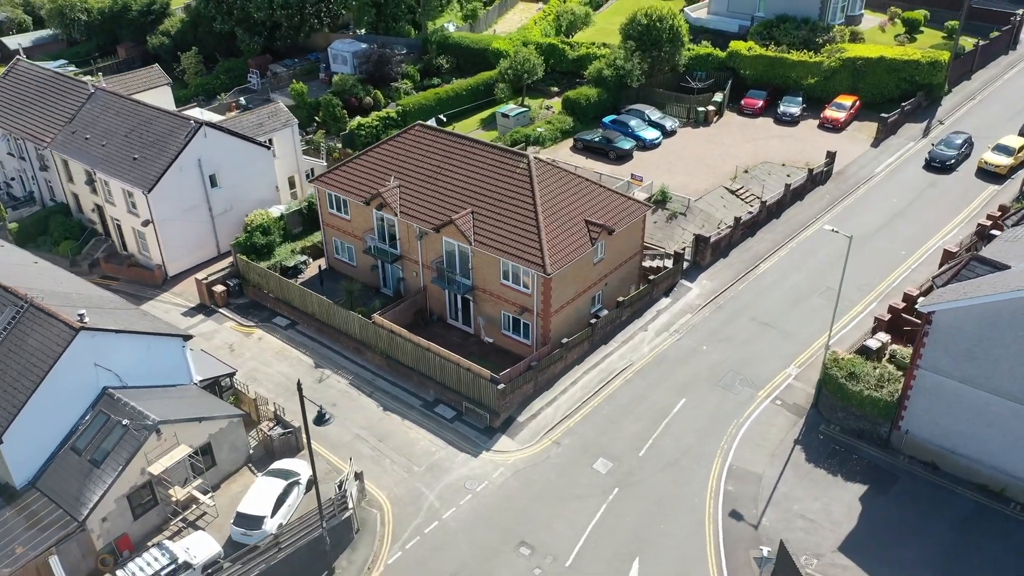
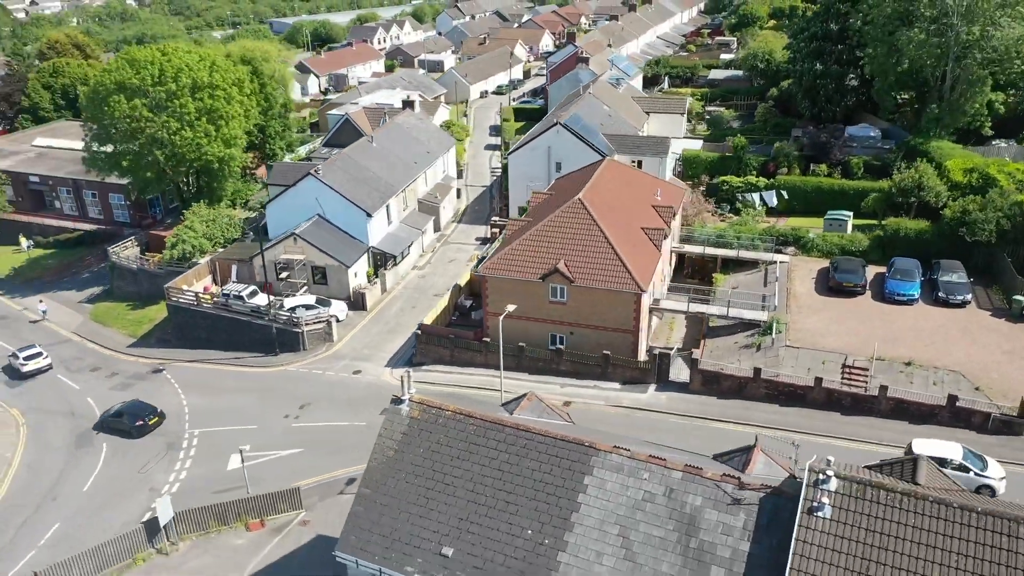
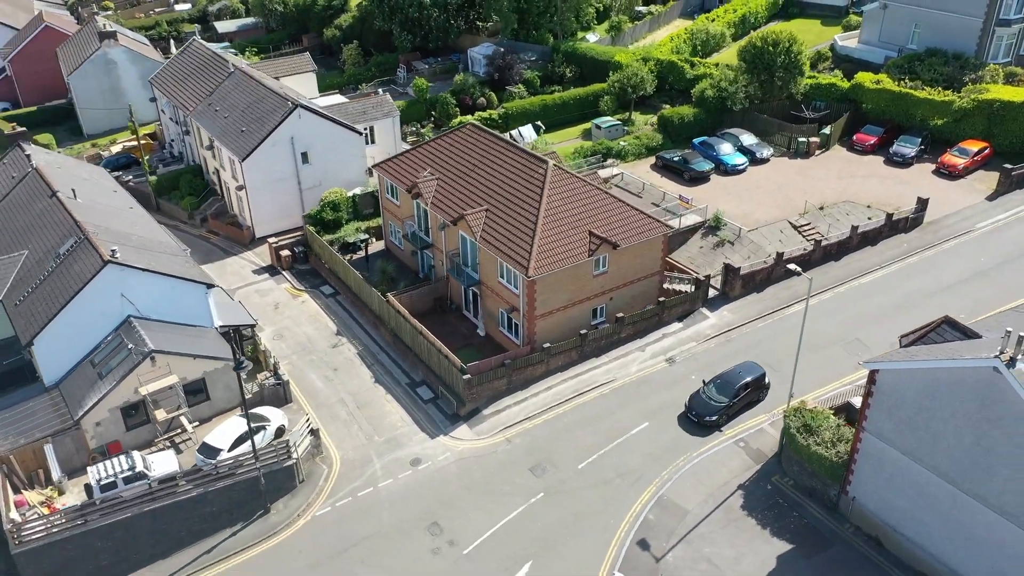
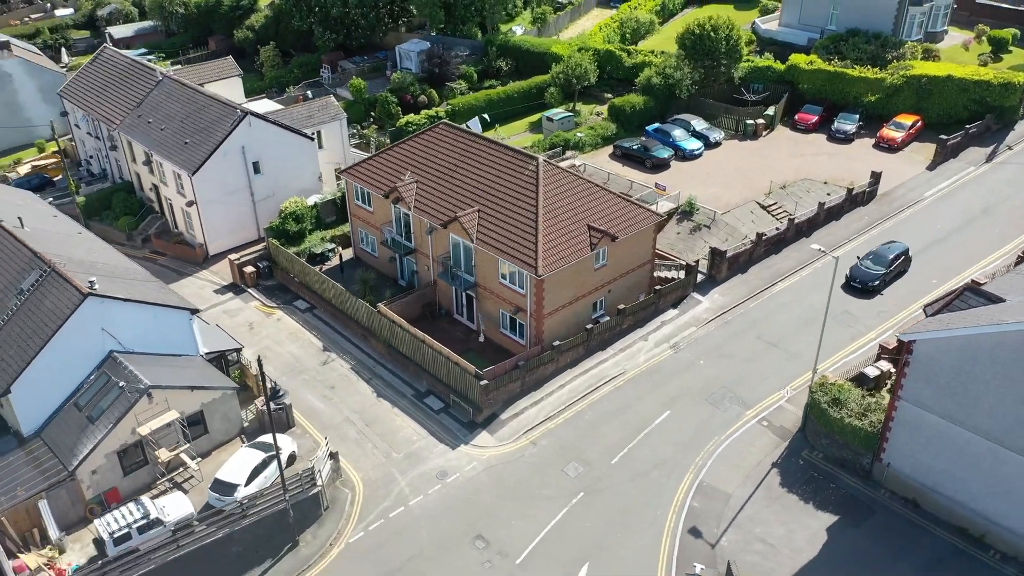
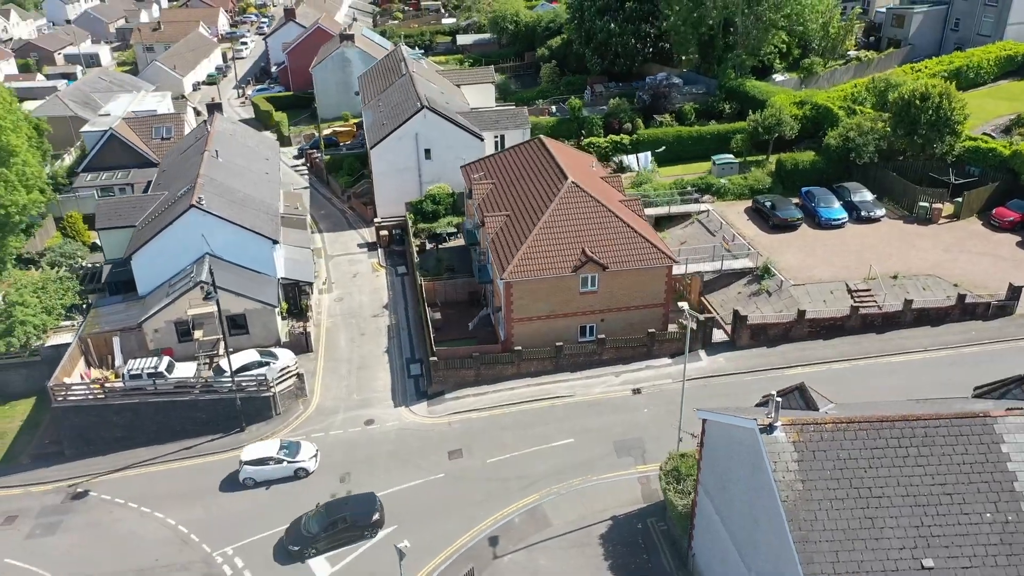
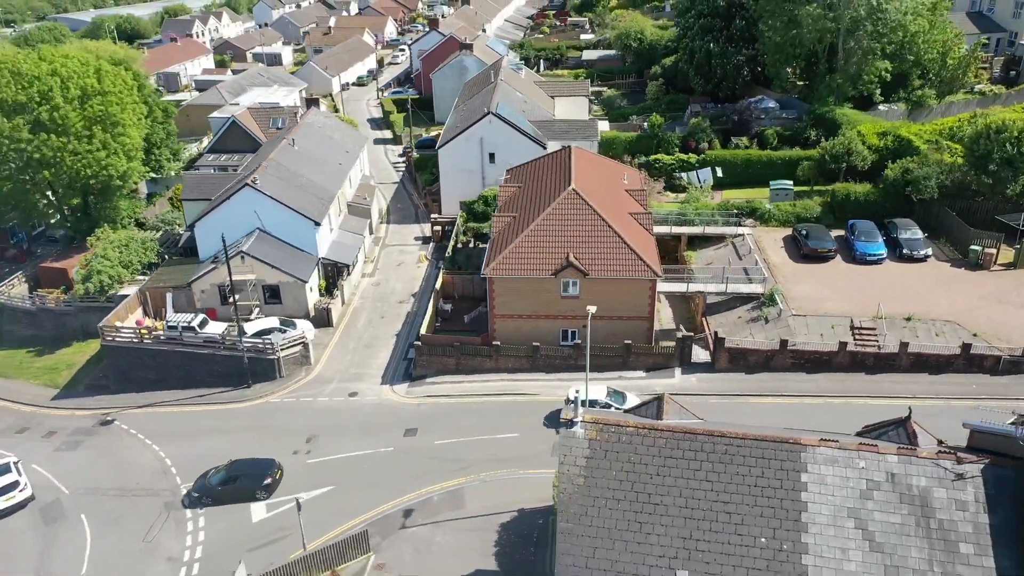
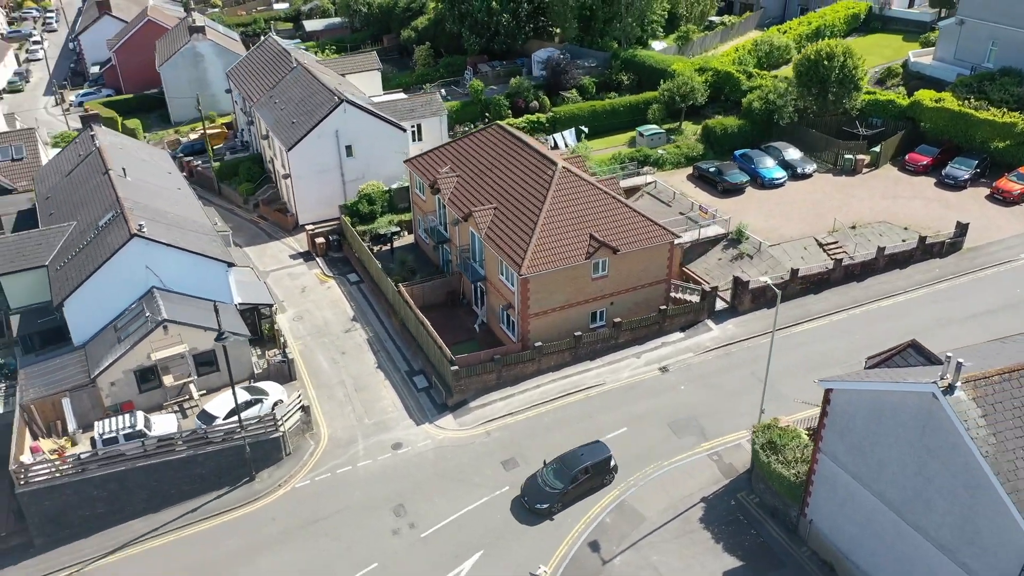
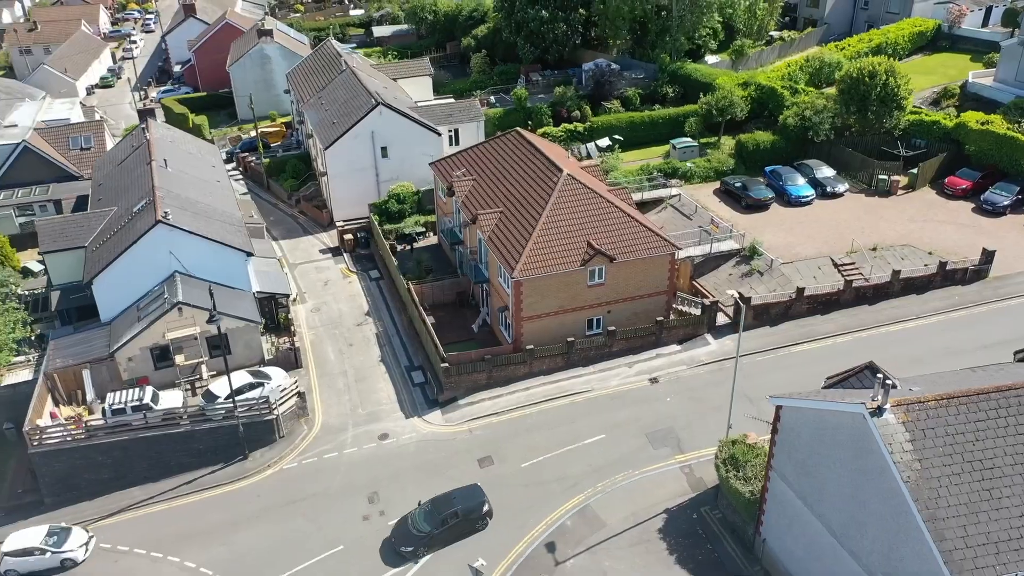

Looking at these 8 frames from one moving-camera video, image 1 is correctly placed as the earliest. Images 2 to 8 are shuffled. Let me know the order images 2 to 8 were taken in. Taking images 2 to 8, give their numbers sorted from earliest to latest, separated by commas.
4, 3, 7, 8, 5, 6, 2
